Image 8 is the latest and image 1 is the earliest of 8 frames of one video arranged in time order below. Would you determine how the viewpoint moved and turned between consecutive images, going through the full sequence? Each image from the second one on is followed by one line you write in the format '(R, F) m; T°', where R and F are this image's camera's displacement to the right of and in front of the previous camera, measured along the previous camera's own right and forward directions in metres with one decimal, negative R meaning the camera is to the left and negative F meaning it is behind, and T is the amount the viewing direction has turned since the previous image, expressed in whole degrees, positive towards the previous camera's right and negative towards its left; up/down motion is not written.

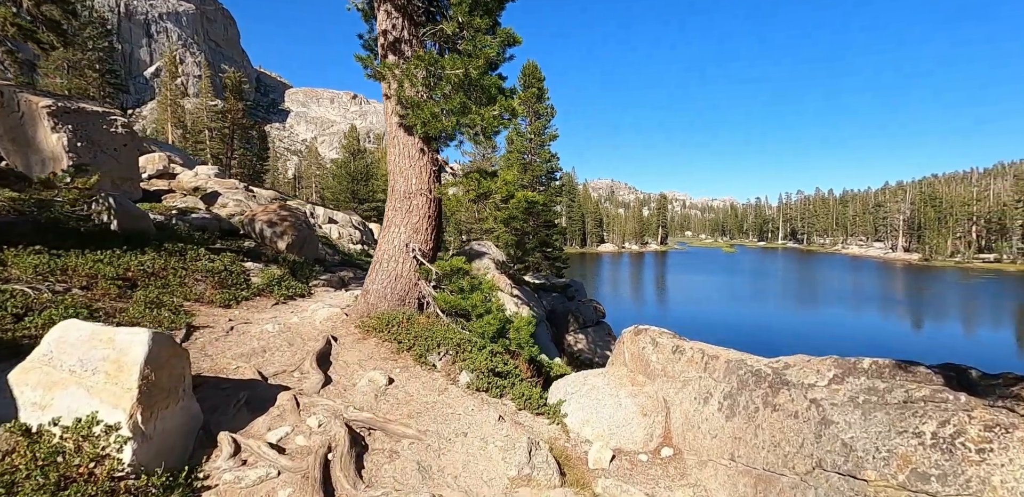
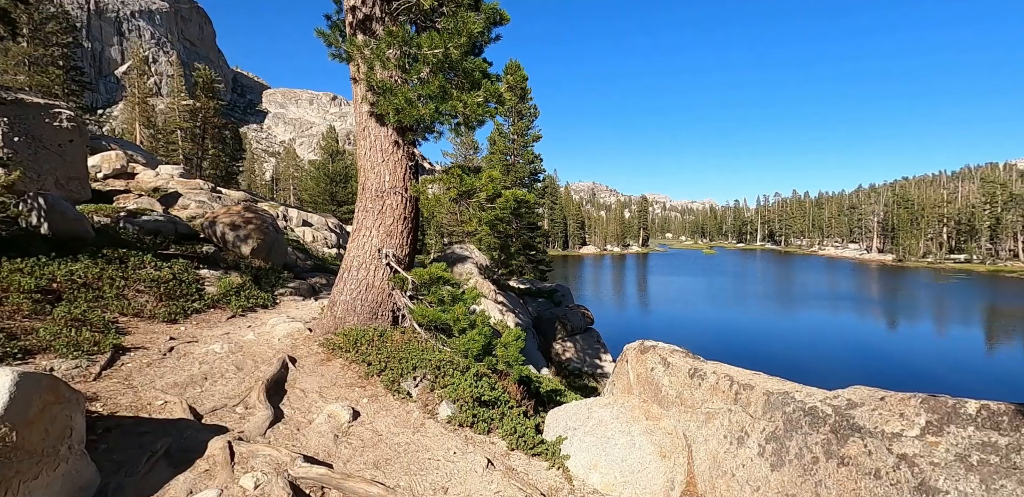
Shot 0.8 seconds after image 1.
(-0.1, +1.1) m; +2°
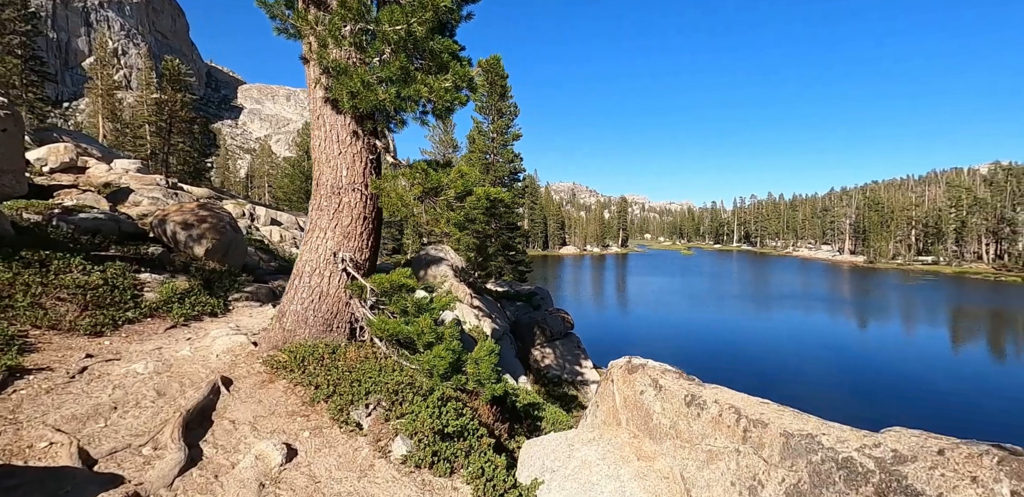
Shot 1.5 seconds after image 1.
(+0.1, +0.9) m; +2°
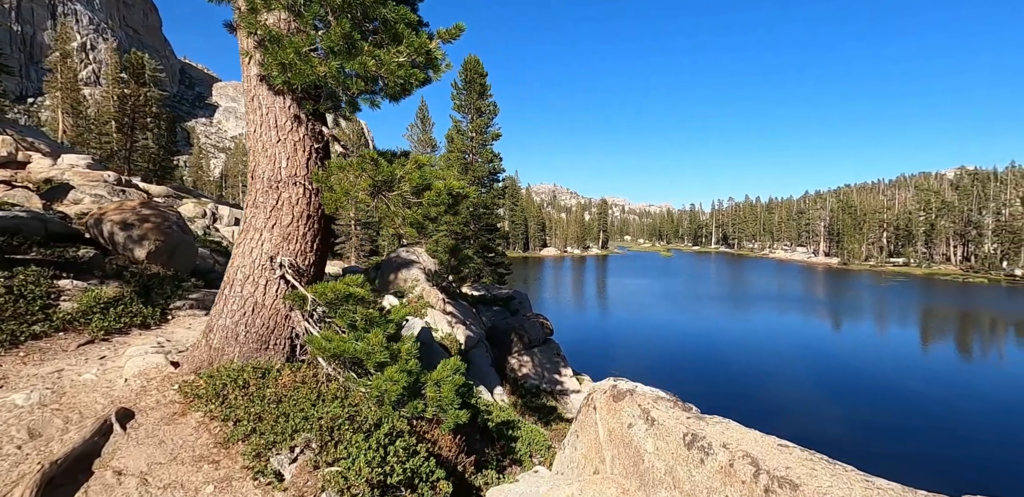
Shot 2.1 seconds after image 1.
(+0.2, +1.0) m; +2°
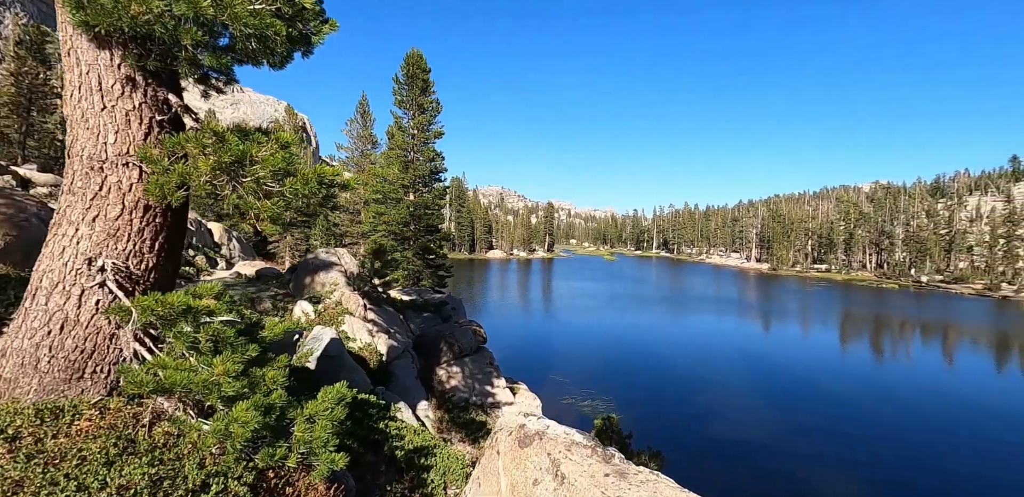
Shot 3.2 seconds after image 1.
(+0.5, +1.1) m; +6°
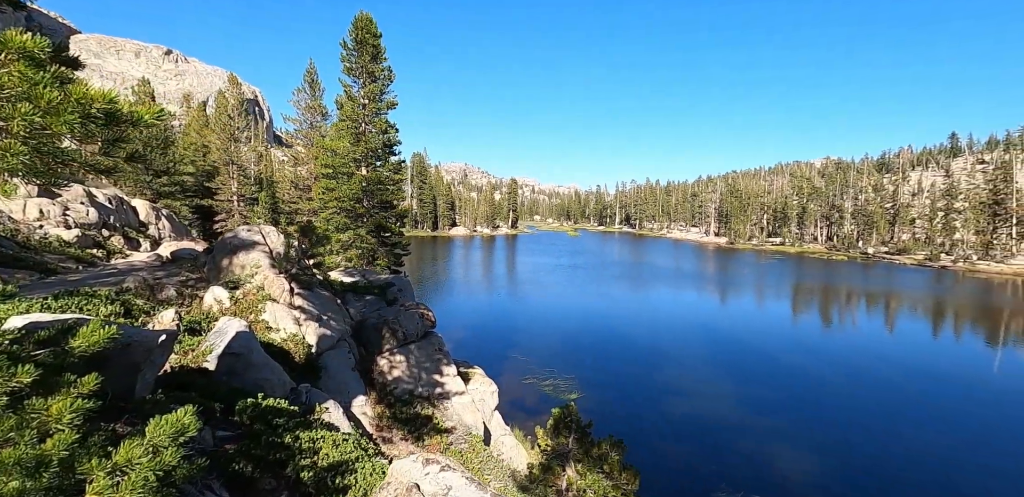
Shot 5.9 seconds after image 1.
(+0.5, +1.5) m; +4°
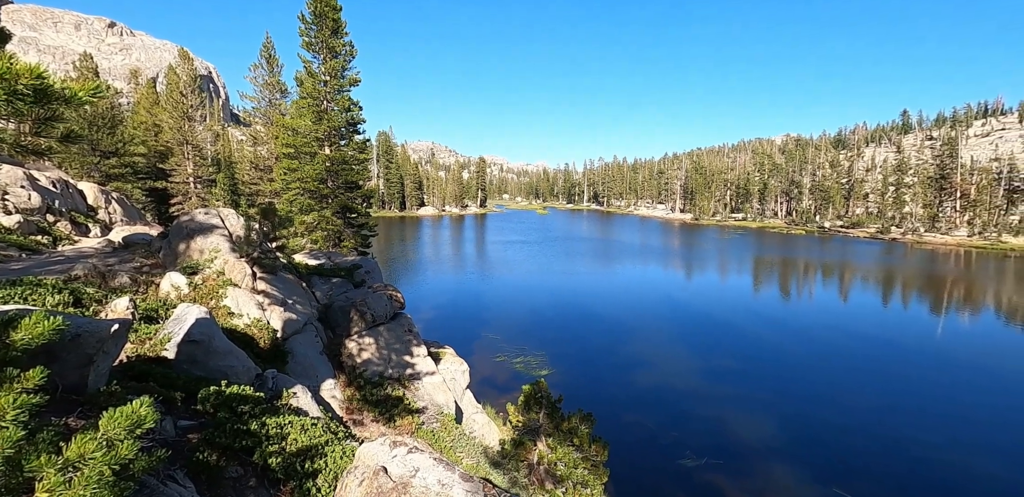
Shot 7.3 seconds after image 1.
(0.0, 0.0) m; +3°
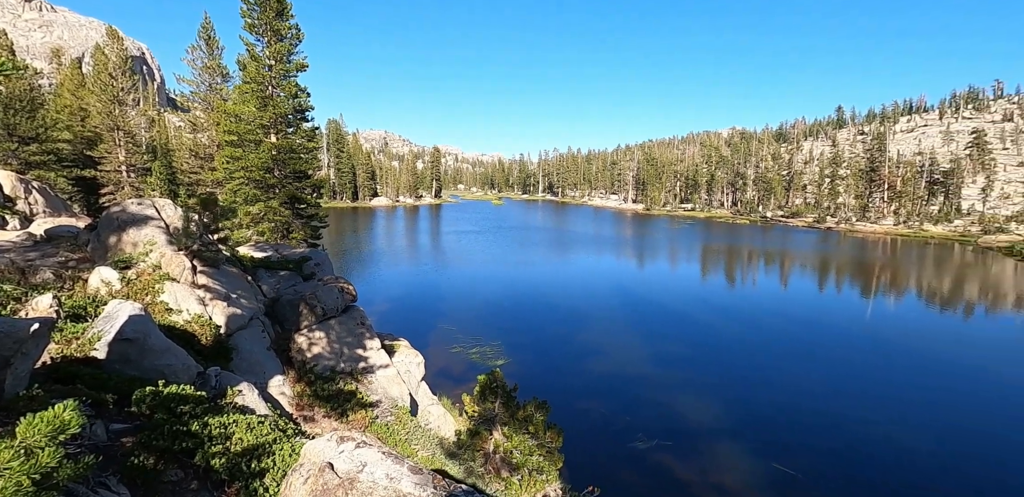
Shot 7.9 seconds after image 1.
(+0.1, 0.0) m; +5°
